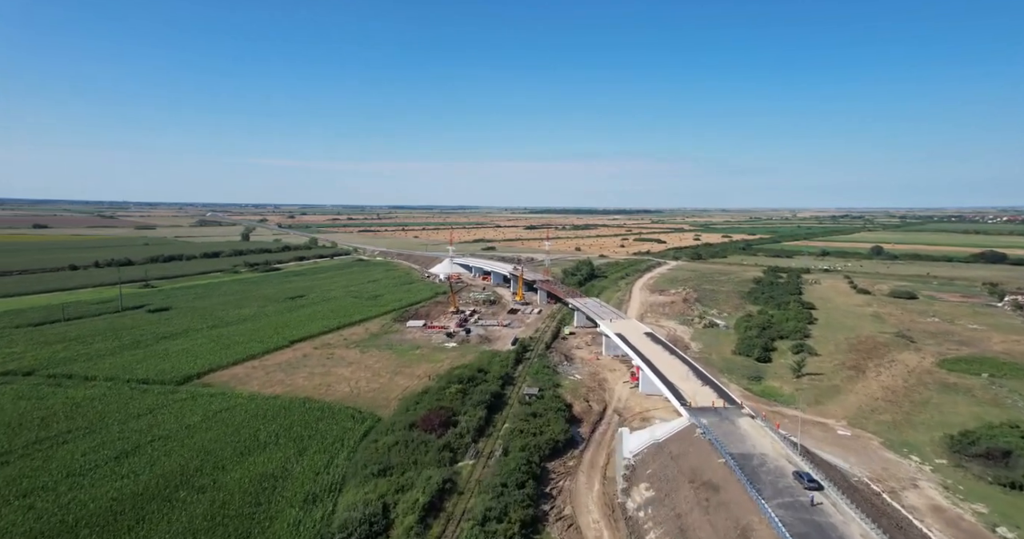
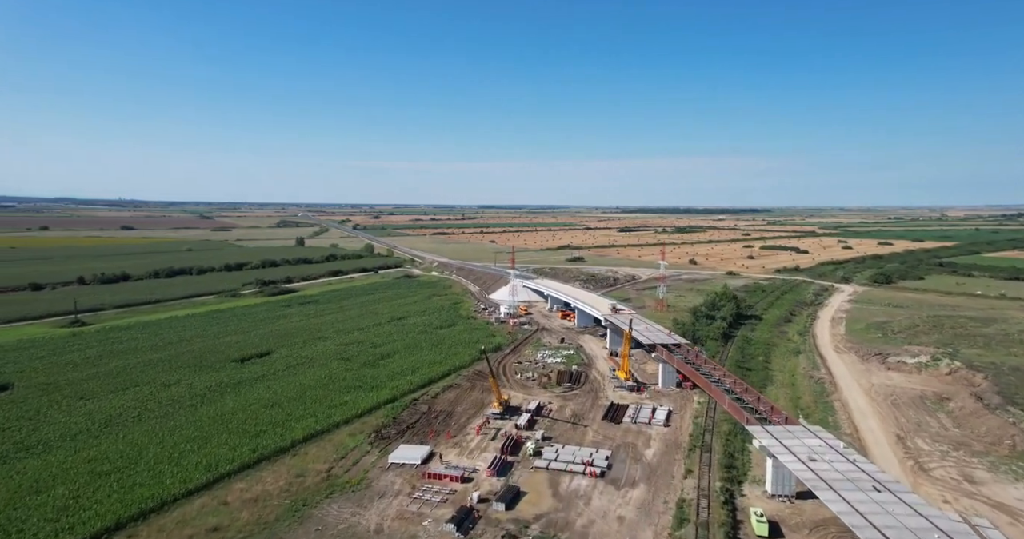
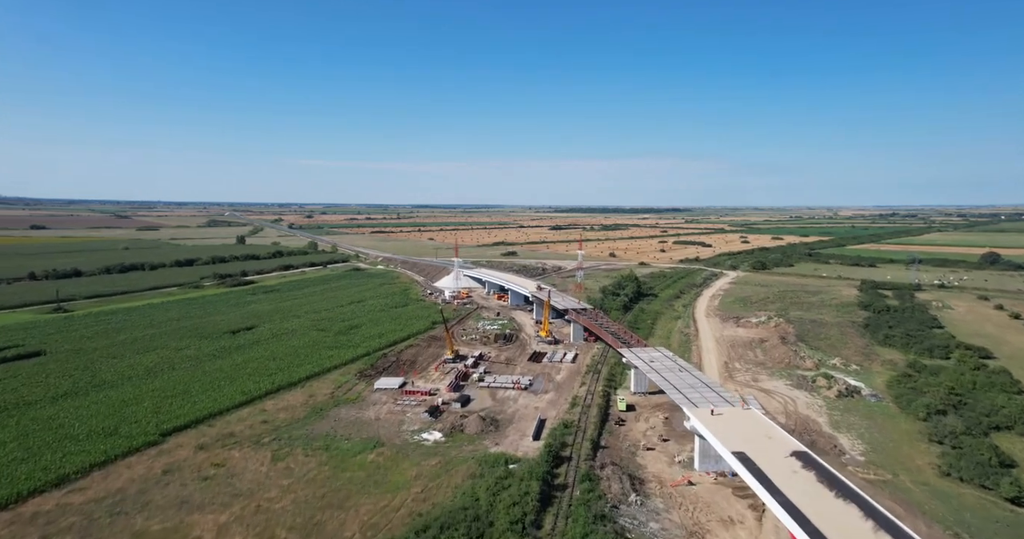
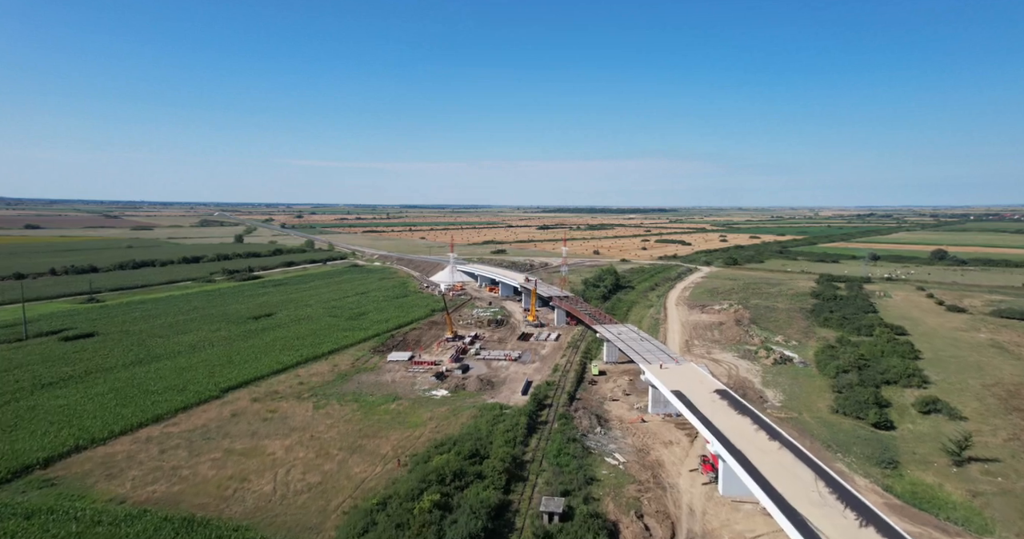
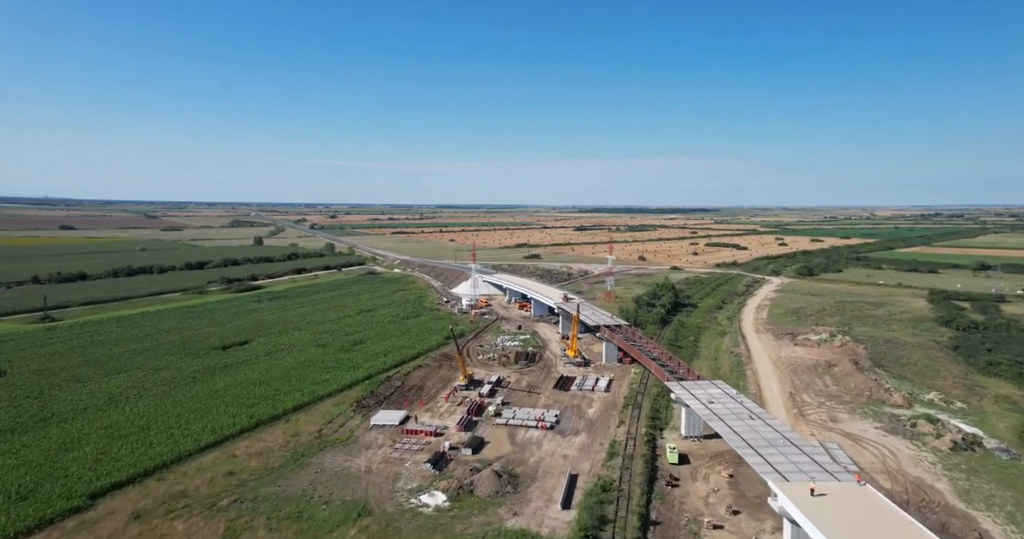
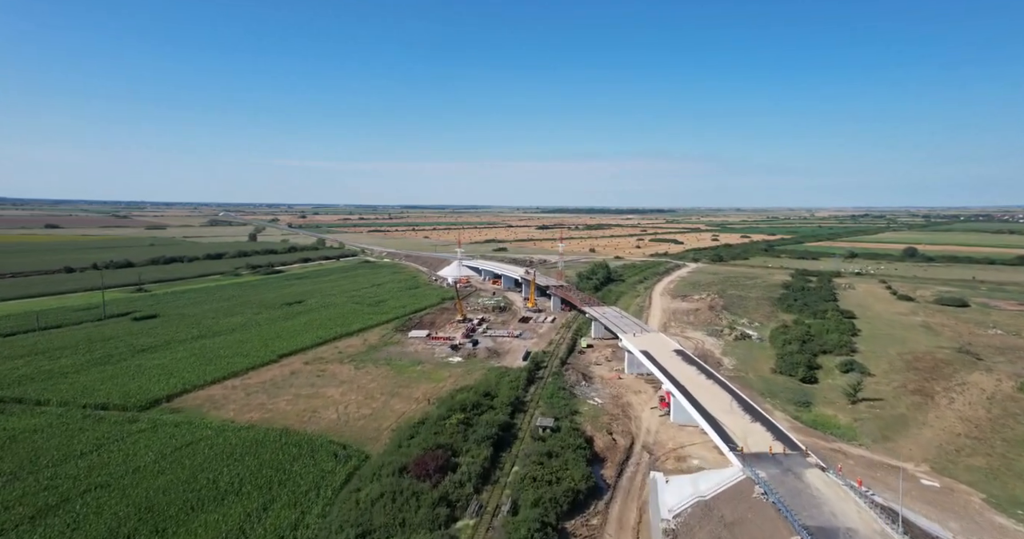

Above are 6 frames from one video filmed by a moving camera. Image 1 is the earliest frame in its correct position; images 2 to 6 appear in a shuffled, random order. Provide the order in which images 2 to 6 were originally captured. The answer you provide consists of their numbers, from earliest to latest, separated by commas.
6, 4, 3, 5, 2
